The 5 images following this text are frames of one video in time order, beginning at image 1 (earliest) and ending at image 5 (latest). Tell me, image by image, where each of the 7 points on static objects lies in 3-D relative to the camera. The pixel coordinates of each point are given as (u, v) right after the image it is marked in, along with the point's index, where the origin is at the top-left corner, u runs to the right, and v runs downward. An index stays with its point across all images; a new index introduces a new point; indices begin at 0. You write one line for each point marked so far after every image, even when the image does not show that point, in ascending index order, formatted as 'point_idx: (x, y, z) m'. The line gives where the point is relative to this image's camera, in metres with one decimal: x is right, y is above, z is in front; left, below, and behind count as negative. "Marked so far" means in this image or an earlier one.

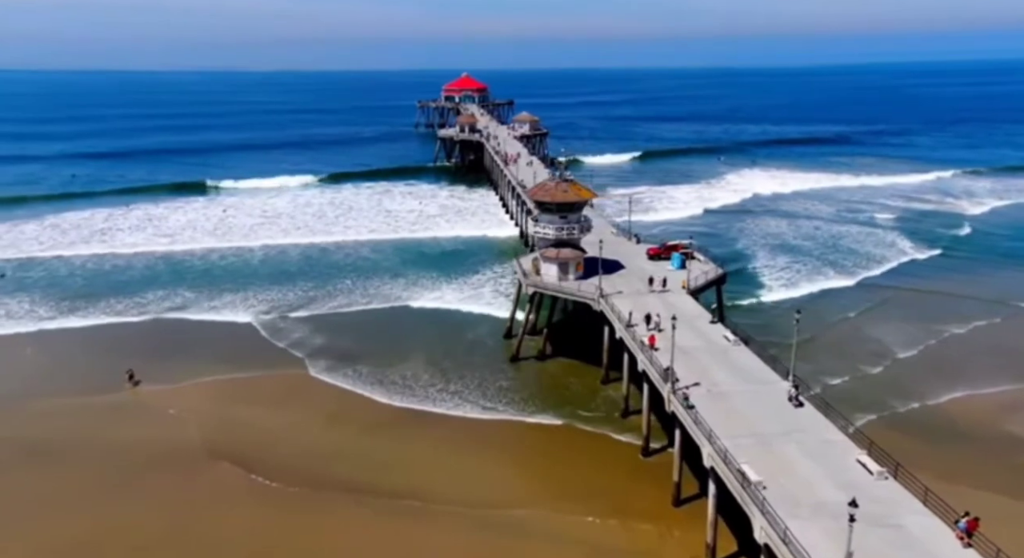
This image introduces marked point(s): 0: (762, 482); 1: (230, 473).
0: (+4.1, -3.3, +14.2) m
1: (-6.3, -4.3, +19.1) m
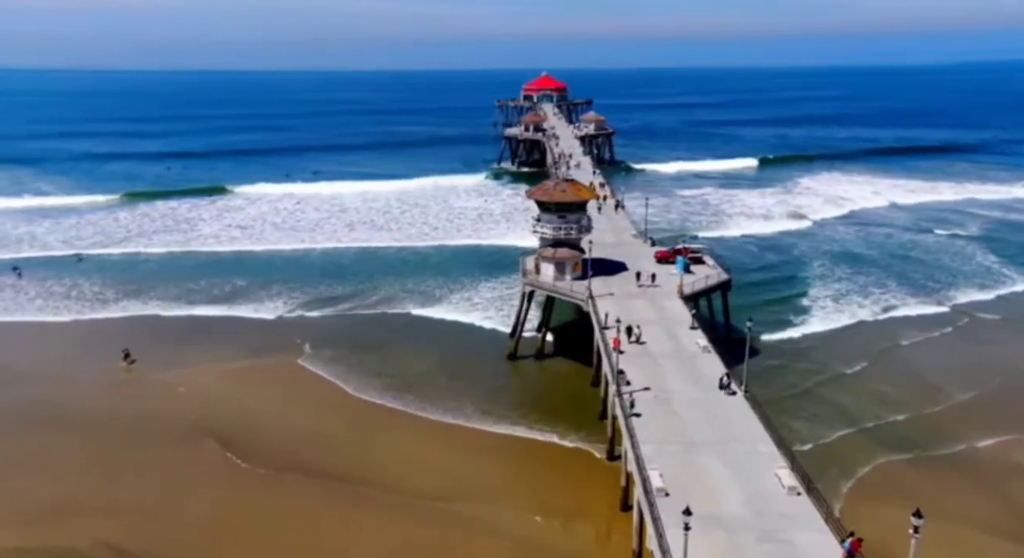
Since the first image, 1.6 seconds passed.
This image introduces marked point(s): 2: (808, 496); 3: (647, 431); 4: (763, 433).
0: (+2.5, -3.4, +14.0) m
1: (-7.2, -4.0, +20.3) m
2: (+4.8, -3.5, +14.1) m
3: (+2.5, -2.8, +16.1) m
4: (+4.6, -2.8, +15.9) m
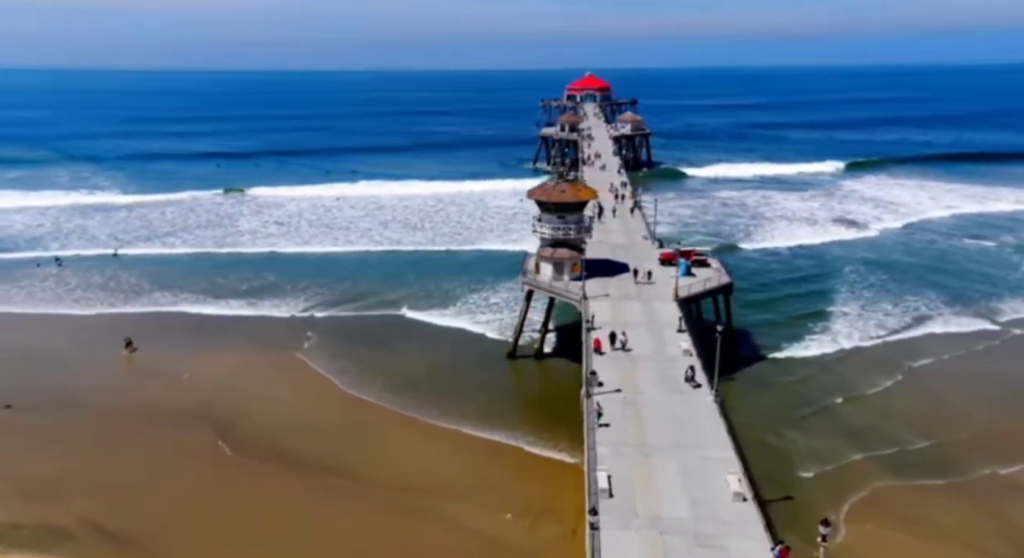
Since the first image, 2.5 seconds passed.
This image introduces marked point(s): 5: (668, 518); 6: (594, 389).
0: (+1.5, -3.4, +14.1) m
1: (-7.6, -3.9, +21.1) m
2: (+3.9, -3.6, +13.9) m
3: (+1.8, -2.8, +16.1) m
4: (+3.8, -2.9, +15.7) m
5: (+2.4, -3.7, +13.5) m
6: (+1.7, -2.3, +17.7) m
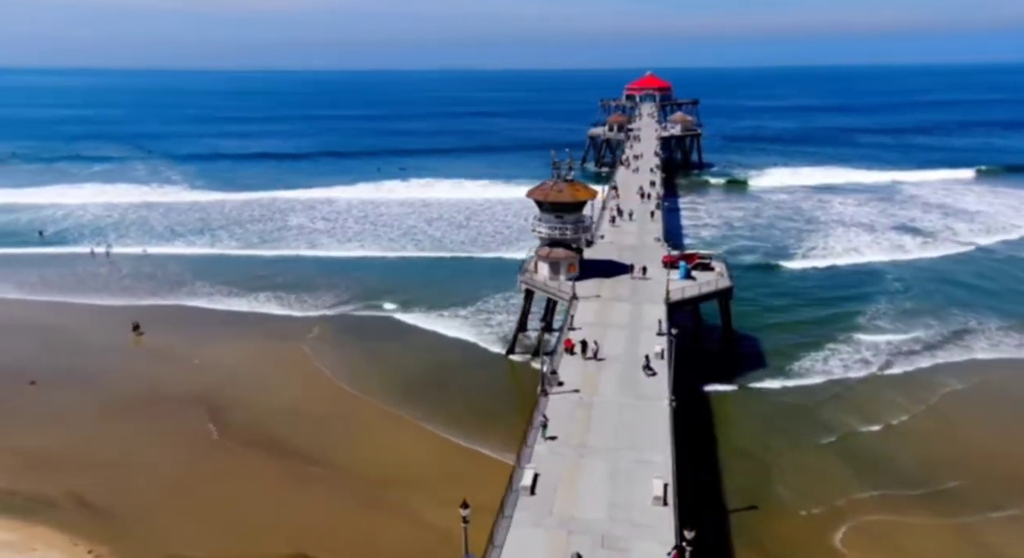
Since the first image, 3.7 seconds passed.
0: (+0.3, -3.4, +14.2) m
1: (-8.1, -3.6, +22.1) m
2: (+2.6, -3.6, +13.8) m
3: (+0.7, -2.8, +16.2) m
4: (+2.7, -3.0, +15.6) m
5: (+1.1, -3.7, +13.5) m
6: (+0.8, -2.3, +17.8) m
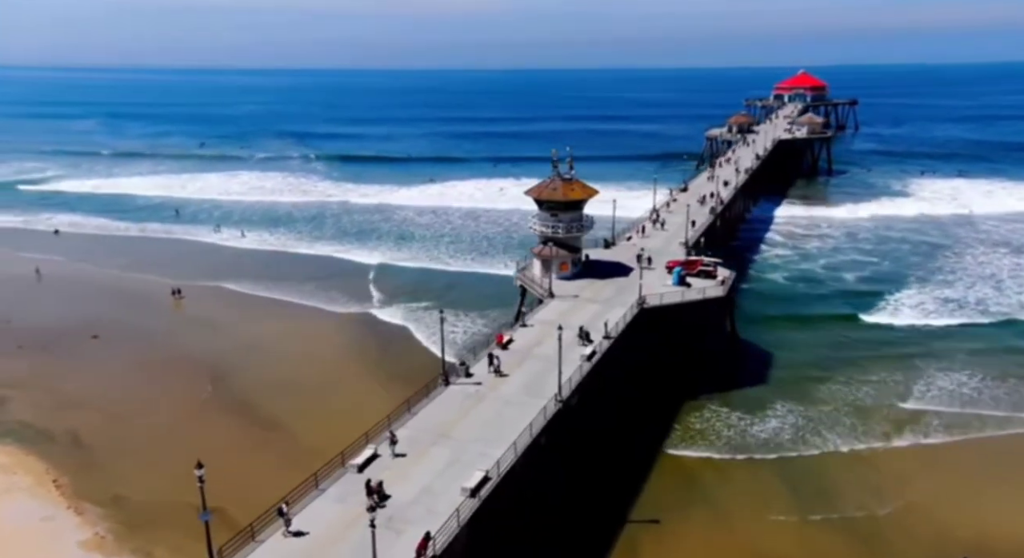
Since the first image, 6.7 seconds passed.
0: (-2.6, -3.2, +14.9) m
1: (-8.8, -3.0, +24.6) m
2: (-0.5, -3.6, +13.9) m
3: (-1.7, -2.7, +16.7) m
4: (+0.1, -2.9, +15.6) m
5: (-2.0, -3.6, +14.0) m
6: (-1.1, -2.1, +18.3) m
